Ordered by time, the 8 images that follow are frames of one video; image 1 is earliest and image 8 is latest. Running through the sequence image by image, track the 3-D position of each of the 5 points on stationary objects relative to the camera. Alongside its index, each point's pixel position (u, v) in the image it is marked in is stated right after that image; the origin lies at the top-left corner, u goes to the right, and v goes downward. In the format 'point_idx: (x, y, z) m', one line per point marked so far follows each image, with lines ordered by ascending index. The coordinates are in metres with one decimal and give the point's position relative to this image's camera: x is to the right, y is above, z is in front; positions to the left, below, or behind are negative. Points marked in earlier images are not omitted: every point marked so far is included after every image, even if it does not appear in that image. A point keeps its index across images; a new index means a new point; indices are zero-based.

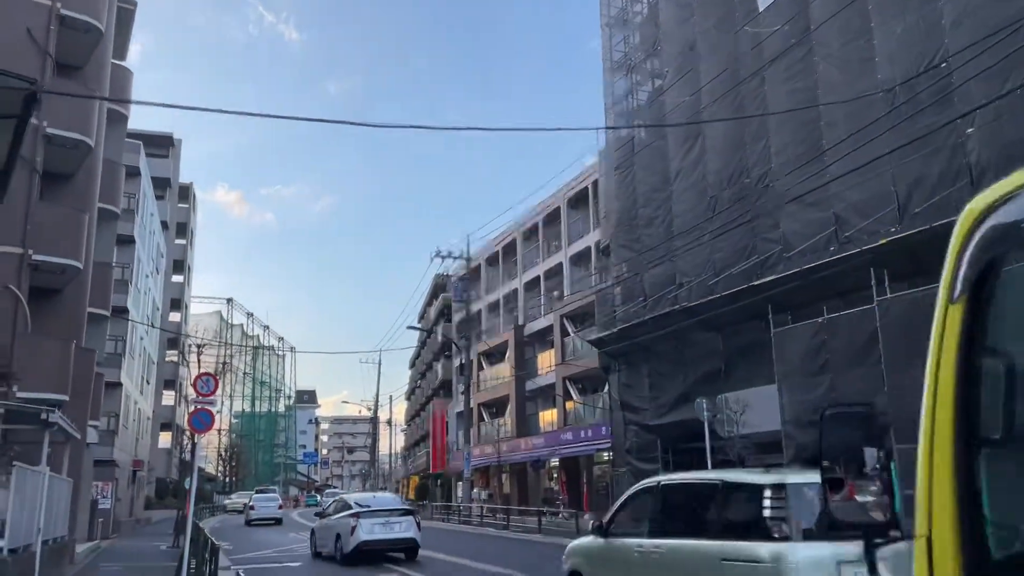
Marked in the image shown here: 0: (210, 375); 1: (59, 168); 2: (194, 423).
0: (-4.7, -1.3, +12.9) m
1: (-10.4, +2.7, +19.0) m
2: (-4.8, -2.0, +12.5) m
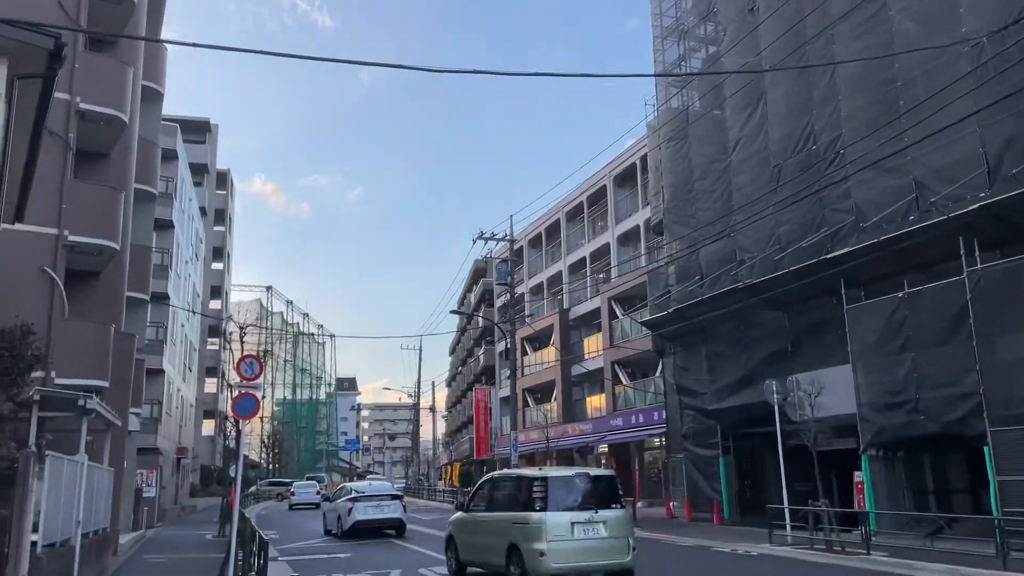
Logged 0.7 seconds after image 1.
0: (-3.7, -1.0, +12.0) m
1: (-9.2, +3.1, +18.3) m
2: (-3.8, -1.7, +11.6) m
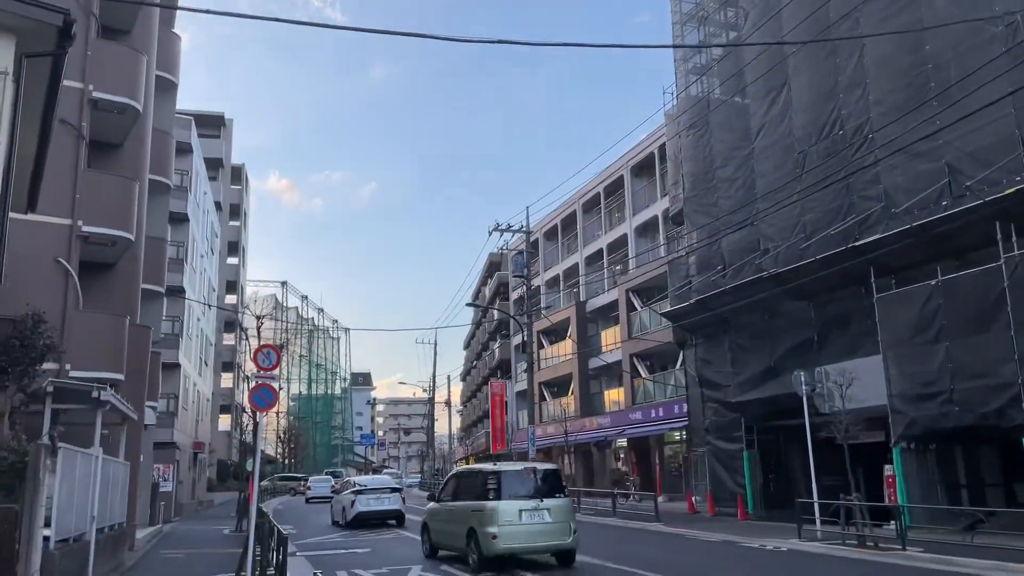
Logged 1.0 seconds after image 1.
0: (-3.4, -0.8, +11.6) m
1: (-8.8, +3.3, +18.0) m
2: (-3.5, -1.5, +11.3) m
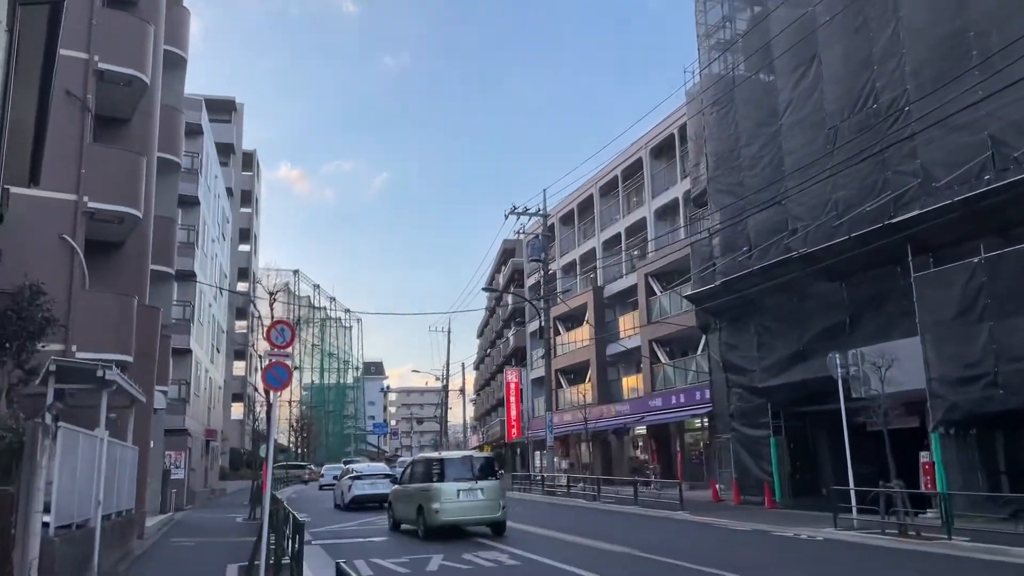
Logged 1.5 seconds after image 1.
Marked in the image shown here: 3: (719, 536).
0: (-3.0, -0.5, +11.0) m
1: (-8.3, +3.7, +17.4) m
2: (-3.1, -1.2, +10.6) m
3: (+4.2, -5.1, +16.9) m
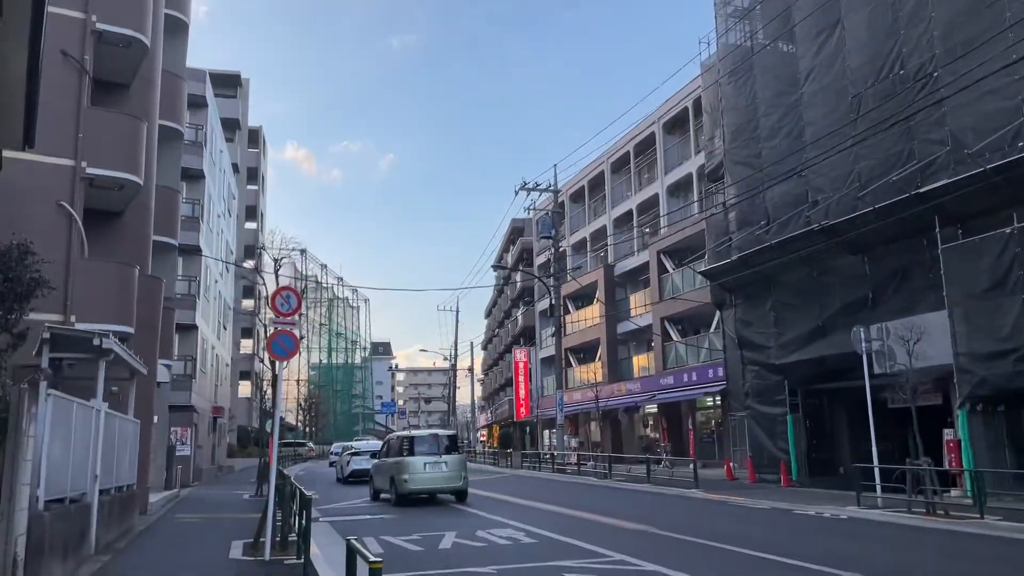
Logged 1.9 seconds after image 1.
0: (-2.8, 0.0, +10.4) m
1: (-8.1, +4.3, +16.8) m
2: (-2.9, -0.7, +10.1) m
3: (+4.5, -4.5, +16.4) m
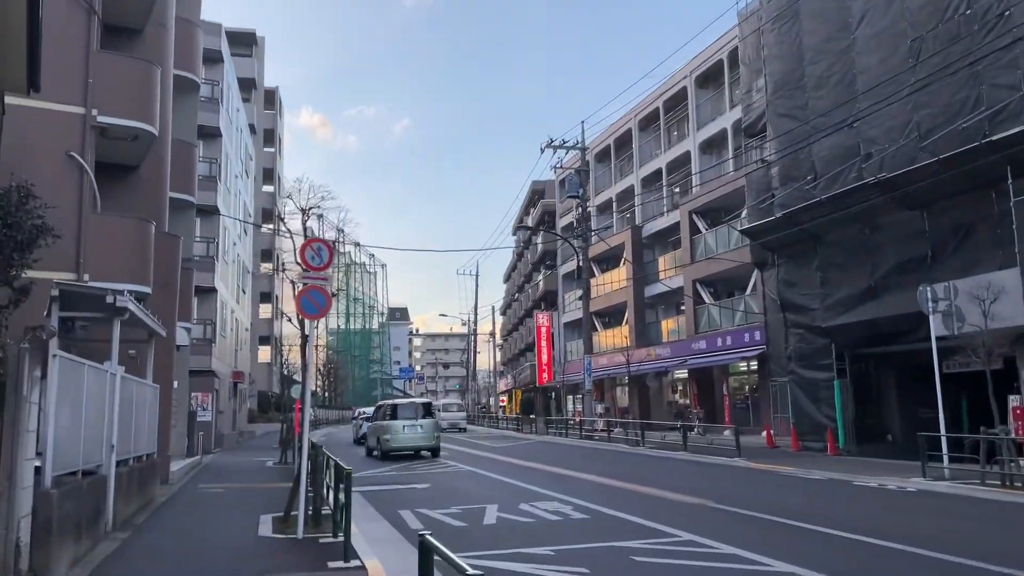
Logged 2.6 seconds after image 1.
0: (-2.1, +0.5, +9.4) m
1: (-7.3, +5.1, +15.7) m
2: (-2.3, -0.2, +9.1) m
3: (+5.2, -3.7, +15.5) m
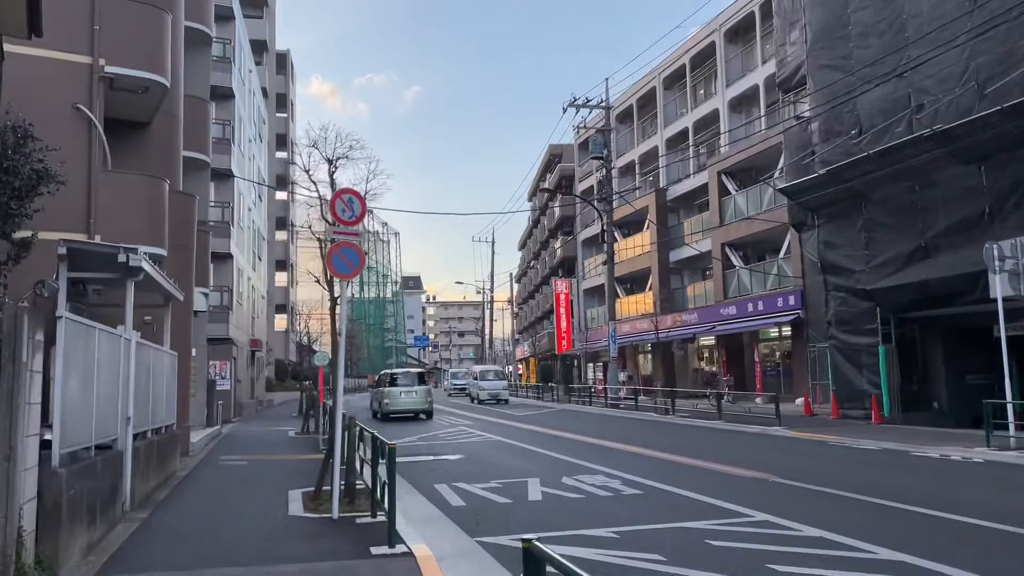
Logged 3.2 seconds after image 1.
0: (-1.6, +1.0, +8.5) m
1: (-6.7, +5.8, +14.7) m
2: (-1.8, +0.2, +8.3) m
3: (+5.9, -3.0, +14.6) m
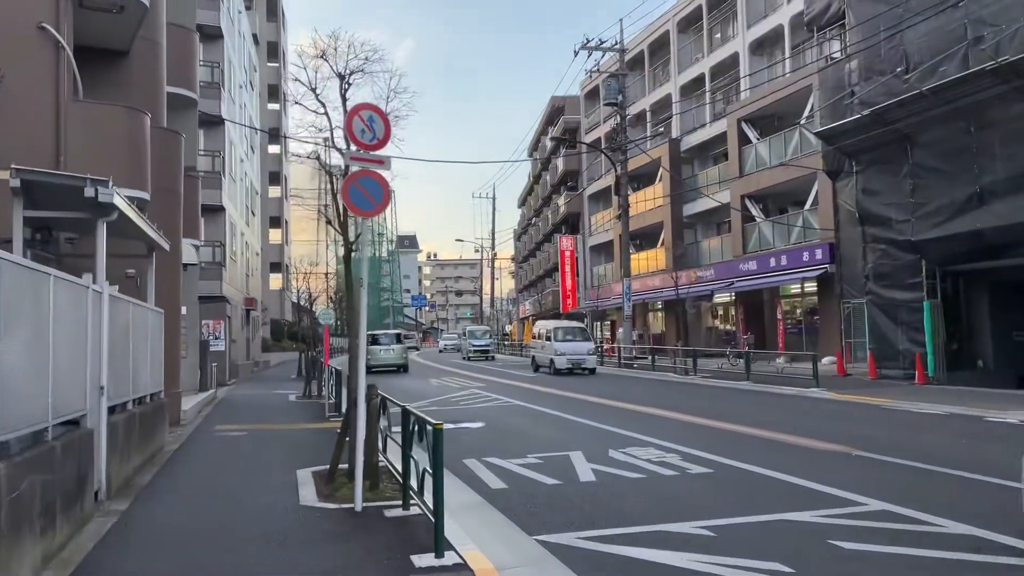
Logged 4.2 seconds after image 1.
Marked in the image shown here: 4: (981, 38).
0: (-1.1, +1.5, +6.9) m
1: (-6.3, +6.5, +12.8) m
2: (-1.3, +0.7, +6.7) m
3: (+6.3, -2.1, +13.2) m
4: (+9.8, +5.3, +17.4) m
